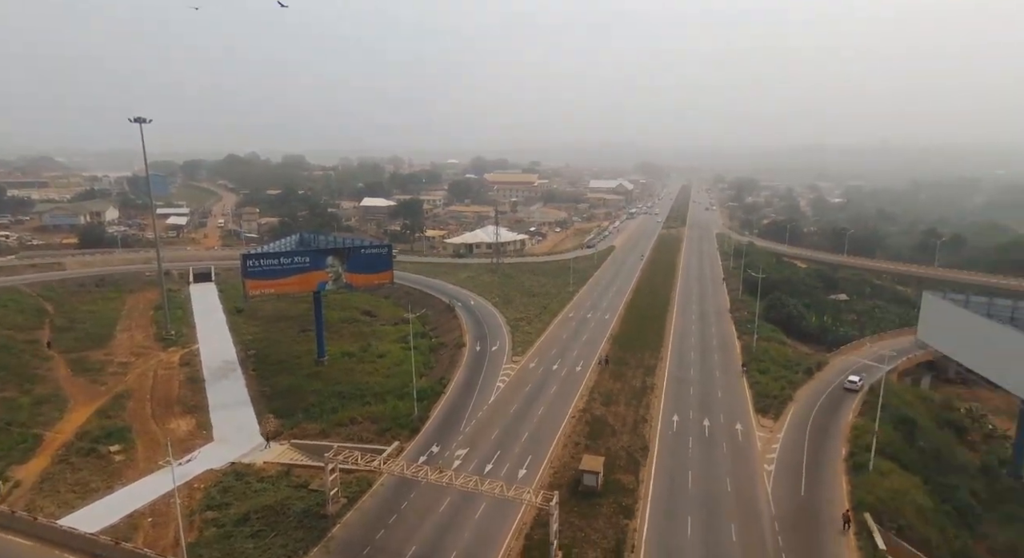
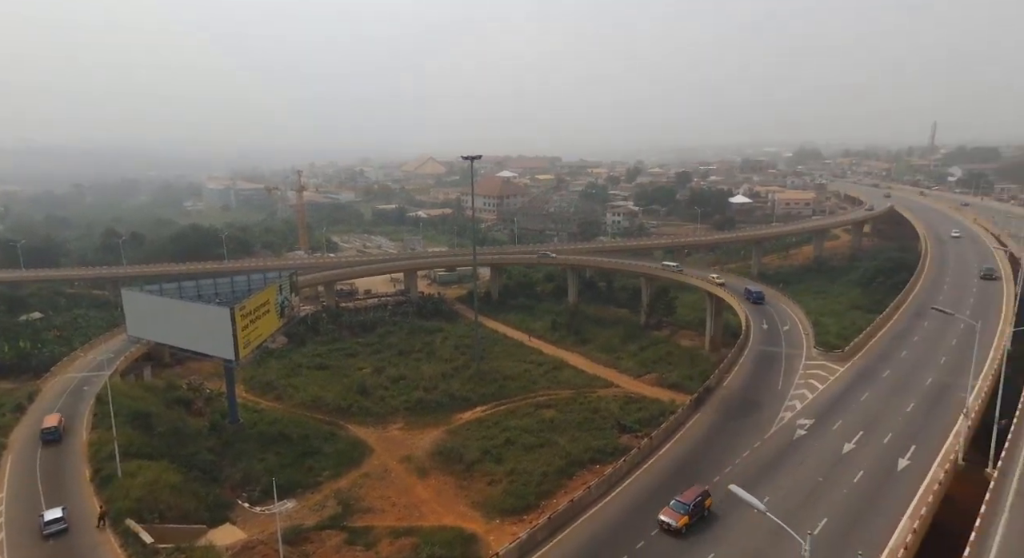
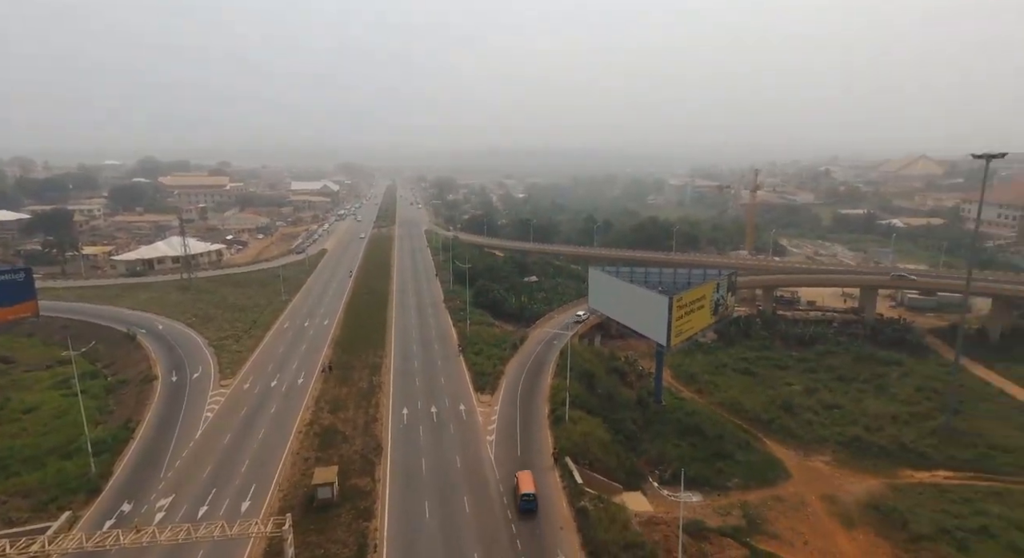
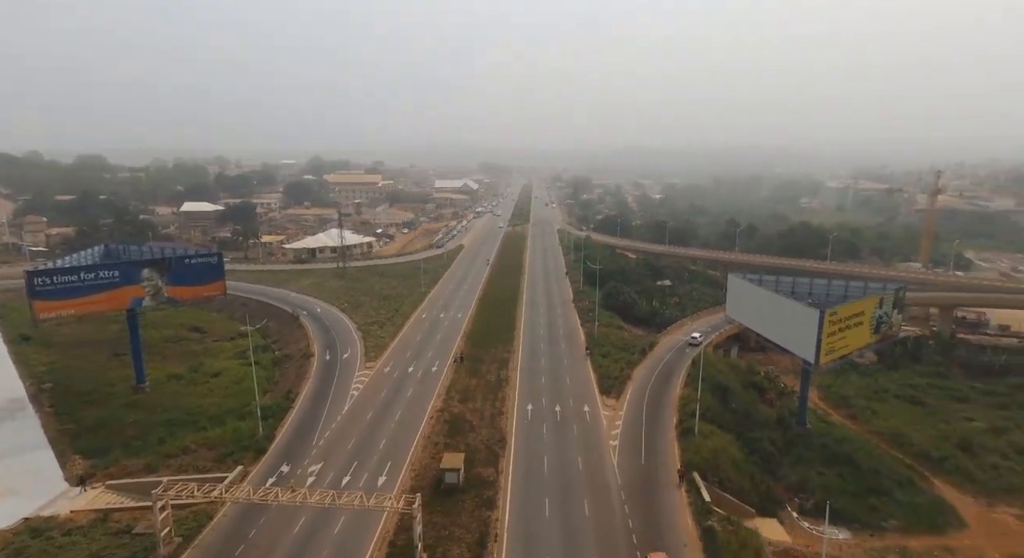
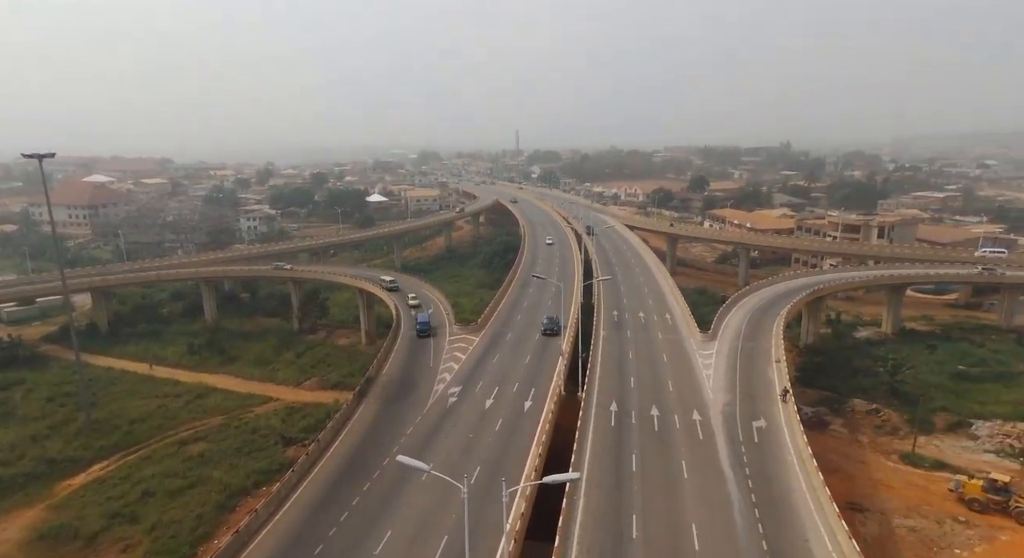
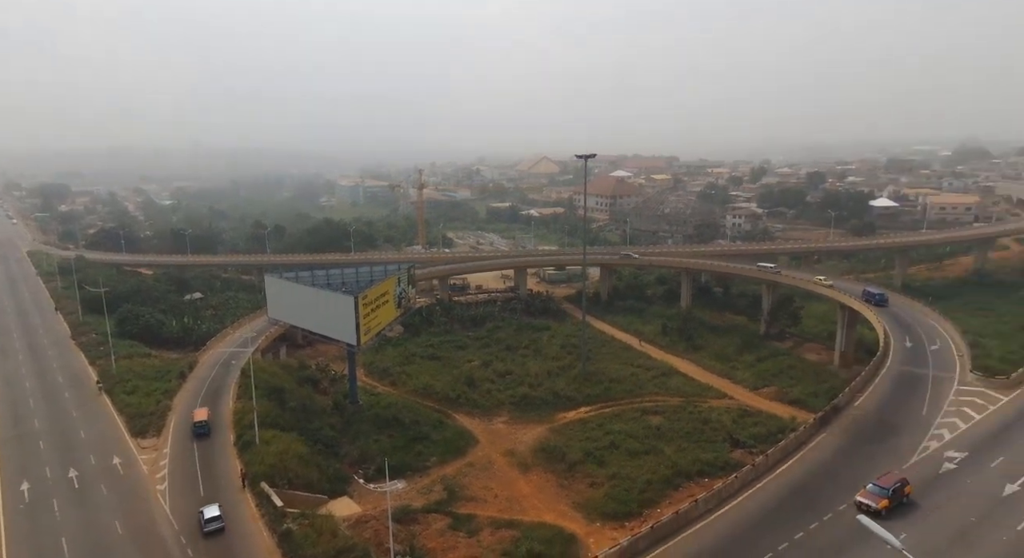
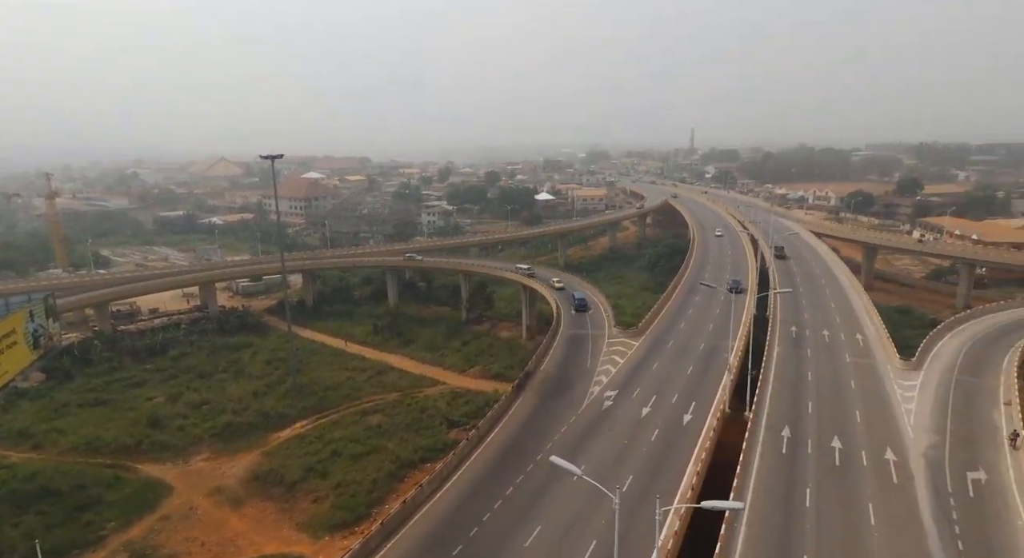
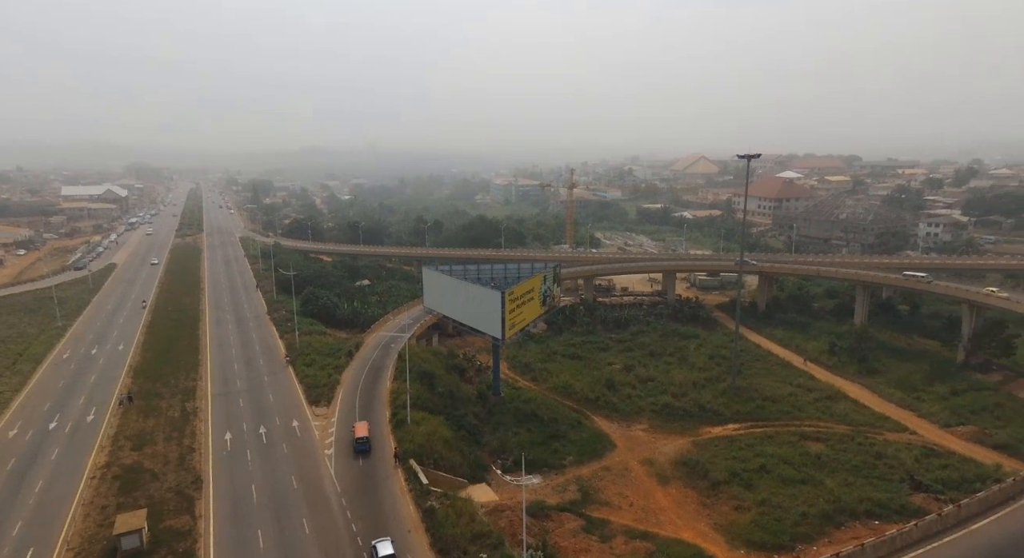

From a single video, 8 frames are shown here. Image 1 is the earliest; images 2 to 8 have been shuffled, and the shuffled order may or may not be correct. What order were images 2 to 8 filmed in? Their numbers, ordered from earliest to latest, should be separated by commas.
4, 3, 8, 6, 2, 7, 5
